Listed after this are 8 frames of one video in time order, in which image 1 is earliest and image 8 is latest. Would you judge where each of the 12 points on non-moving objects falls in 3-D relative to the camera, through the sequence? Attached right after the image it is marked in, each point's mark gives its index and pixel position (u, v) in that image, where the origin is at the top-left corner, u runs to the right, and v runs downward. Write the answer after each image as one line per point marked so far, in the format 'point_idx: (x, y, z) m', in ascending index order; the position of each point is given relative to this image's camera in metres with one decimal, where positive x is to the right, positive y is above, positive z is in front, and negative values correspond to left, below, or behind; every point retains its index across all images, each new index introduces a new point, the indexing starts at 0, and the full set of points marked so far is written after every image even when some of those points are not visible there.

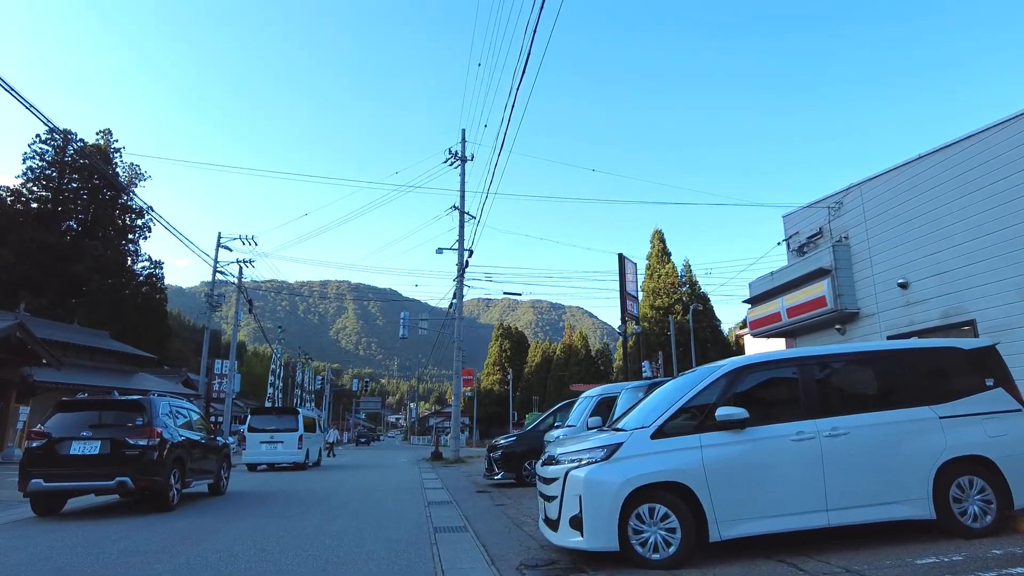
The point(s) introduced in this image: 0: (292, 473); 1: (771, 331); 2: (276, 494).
0: (-6.2, -5.4, +19.2) m
1: (+5.6, -0.9, +14.0) m
2: (-4.7, -4.2, +13.4) m
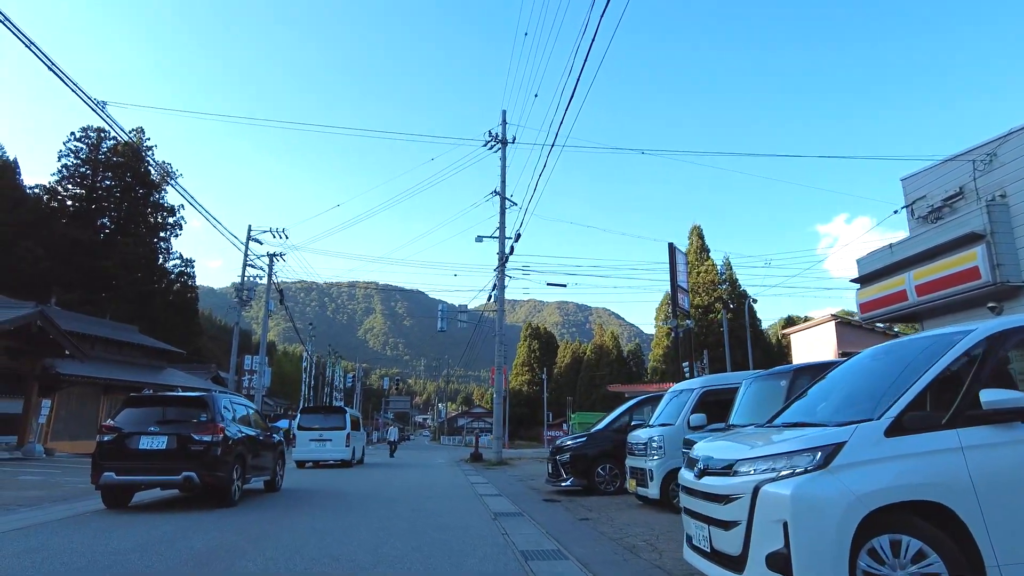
0: (-4.7, -4.9, +17.5) m
1: (+6.9, -0.5, +11.9) m
2: (-3.4, -3.8, +11.7) m
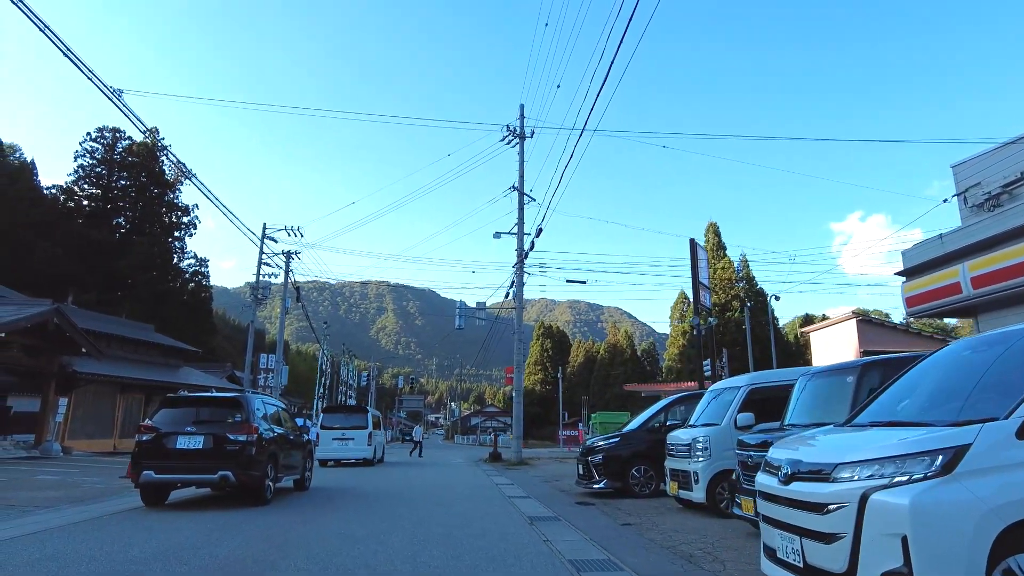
0: (-4.1, -4.8, +17.2) m
1: (+7.4, -0.3, +11.3) m
2: (-2.9, -3.7, +11.3) m
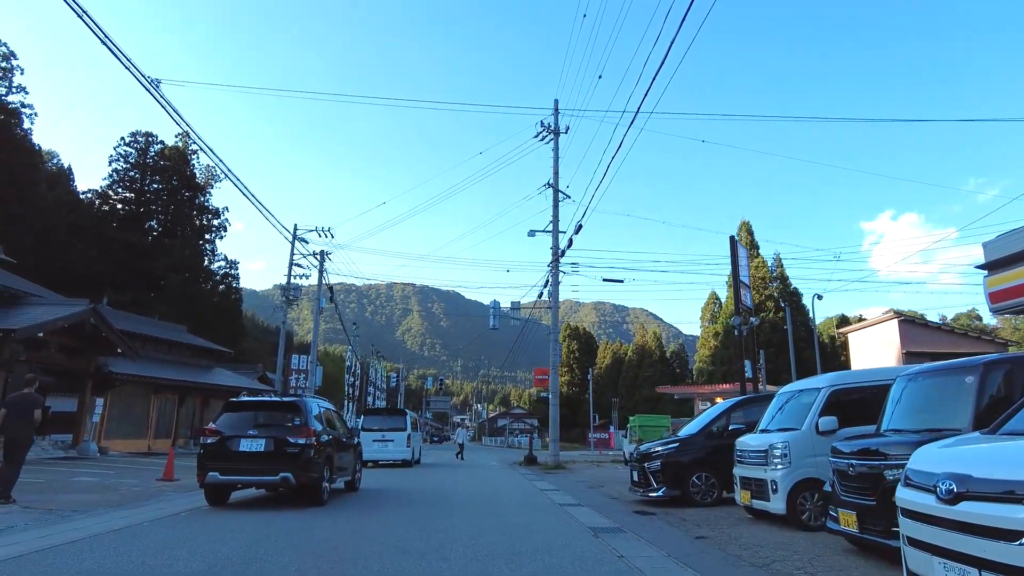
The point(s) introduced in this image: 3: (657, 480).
0: (-3.0, -4.8, +16.7) m
1: (+8.3, -0.2, +10.4) m
2: (-2.0, -3.6, +10.8) m
3: (+2.4, -3.2, +10.8) m
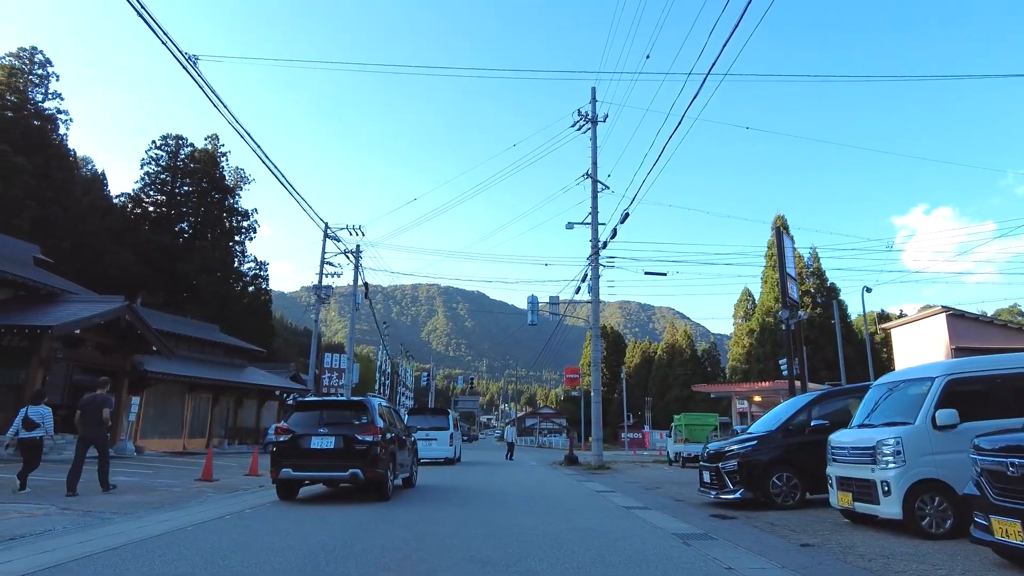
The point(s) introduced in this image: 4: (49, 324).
0: (-1.8, -4.6, +16.0) m
1: (+9.2, +0.1, +9.3) m
2: (-1.1, -3.4, +10.1) m
3: (+3.4, -2.9, +9.9) m
4: (-12.1, -0.9, +17.0) m
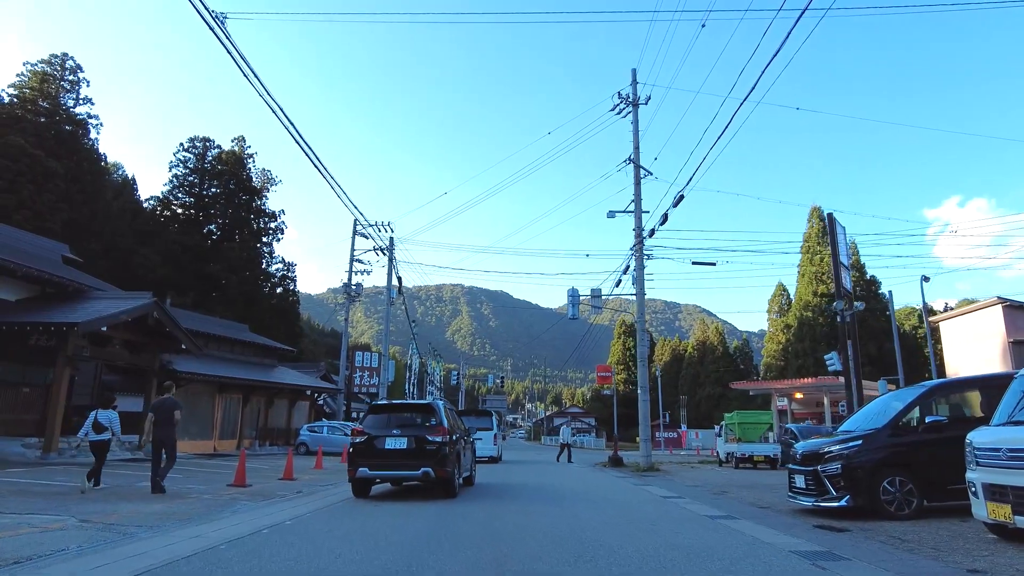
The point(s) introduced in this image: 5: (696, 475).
0: (-0.6, -4.3, +14.9) m
1: (+10.1, +0.5, +7.8) m
2: (-0.1, -3.1, +8.9) m
3: (+4.3, -2.6, +8.6) m
4: (-10.9, -0.8, +16.3) m
5: (+5.2, -5.3, +18.5) m
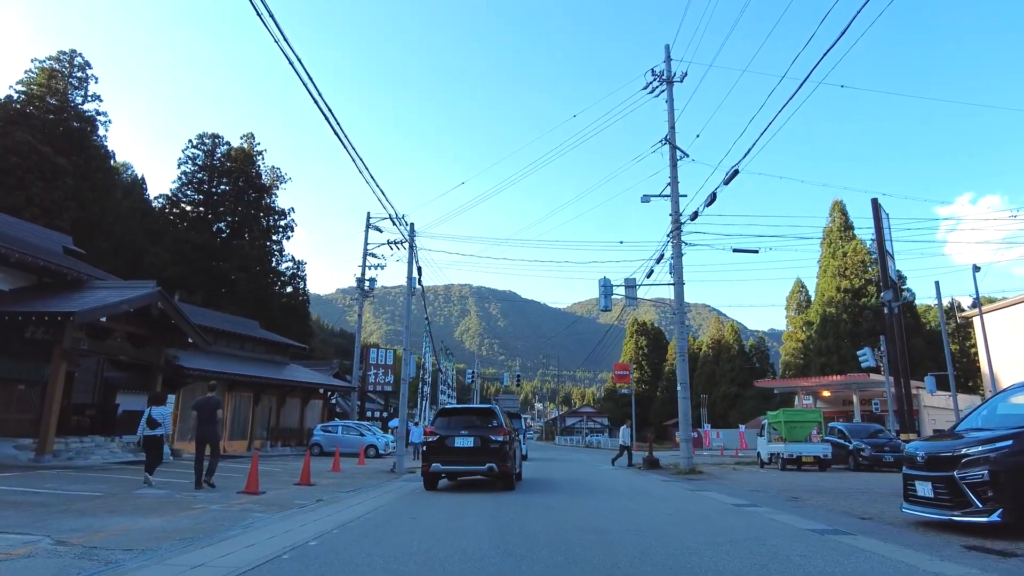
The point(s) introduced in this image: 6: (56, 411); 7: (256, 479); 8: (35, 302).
0: (+0.2, -4.0, +13.3) m
1: (+10.8, +0.8, +6.1) m
2: (+0.7, -2.8, +7.4) m
3: (+5.1, -2.3, +7.0) m
4: (-10.1, -0.5, +14.9) m
5: (+6.2, -4.9, +16.9) m
6: (-10.8, -2.9, +15.3) m
7: (-4.3, -3.2, +10.9) m
8: (-11.8, -0.3, +16.0) m
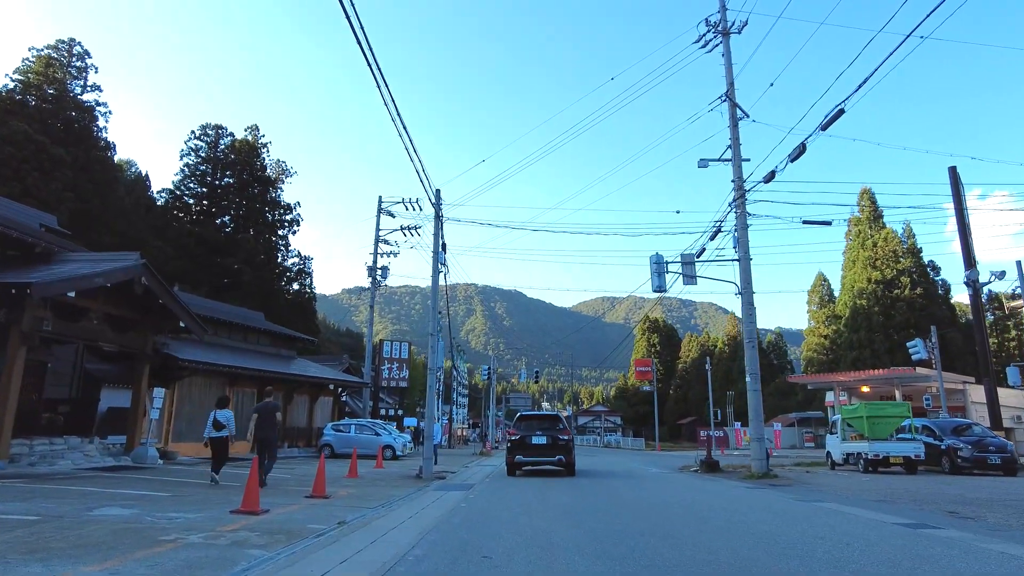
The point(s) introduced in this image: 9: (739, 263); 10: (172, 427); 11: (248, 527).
0: (+1.3, -3.3, +10.6) m
1: (+11.8, +1.6, +3.2) m
2: (+1.7, -2.1, +4.6) m
3: (+6.1, -1.6, +4.2) m
4: (-8.9, +0.1, +12.1) m
5: (+7.3, -4.2, +14.0) m
6: (-9.7, -2.3, +12.6) m
7: (-3.2, -2.6, +8.1) m
8: (-10.7, +0.3, +13.3) m
9: (+6.5, +0.8, +18.7) m
10: (-10.3, -4.2, +19.6) m
11: (-2.8, -2.6, +7.0) m
